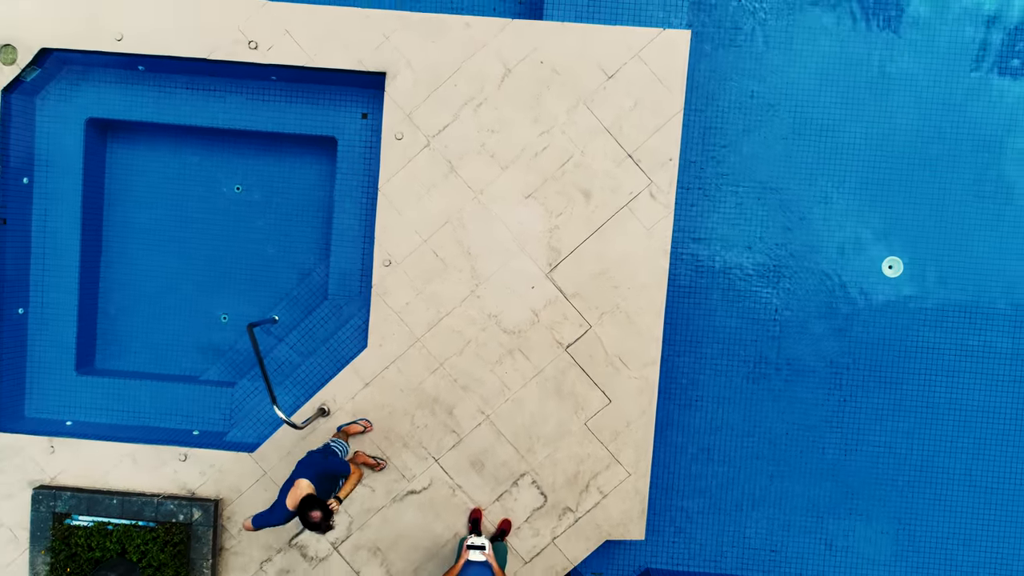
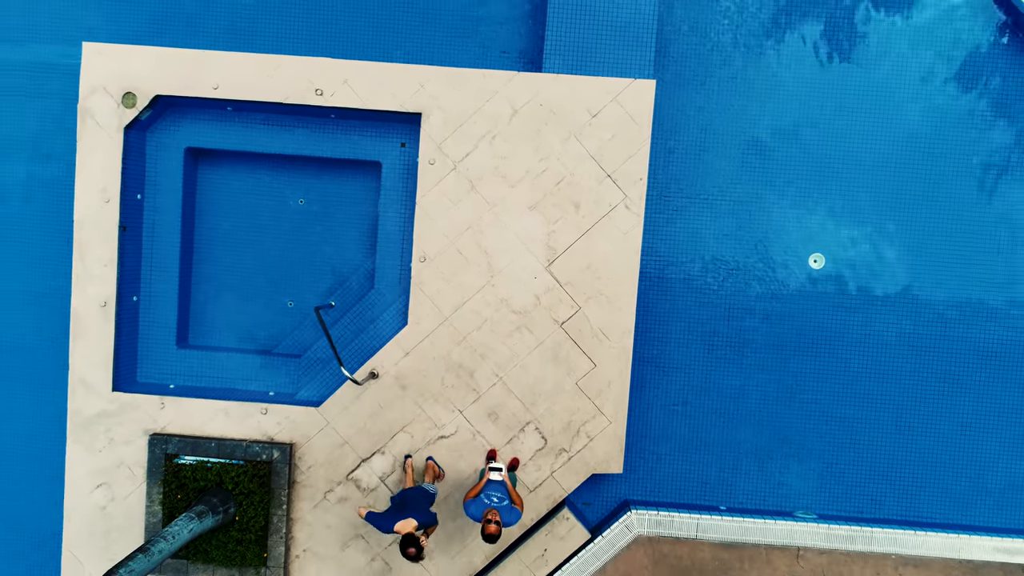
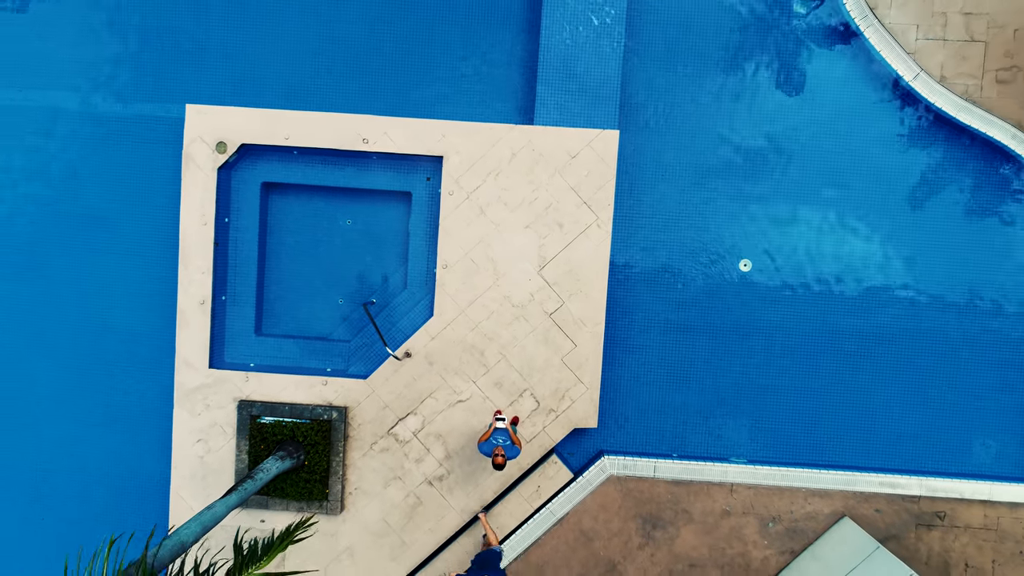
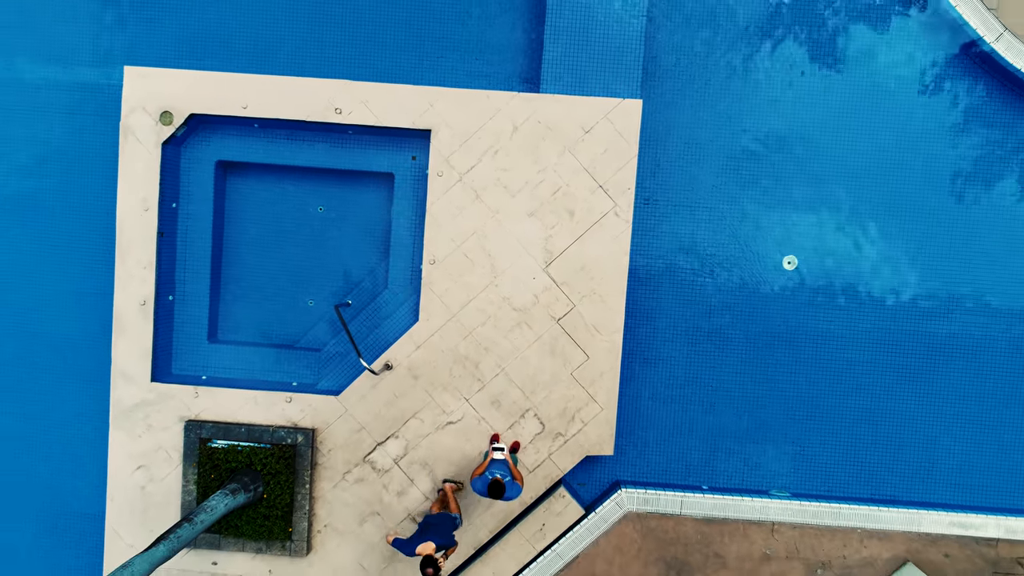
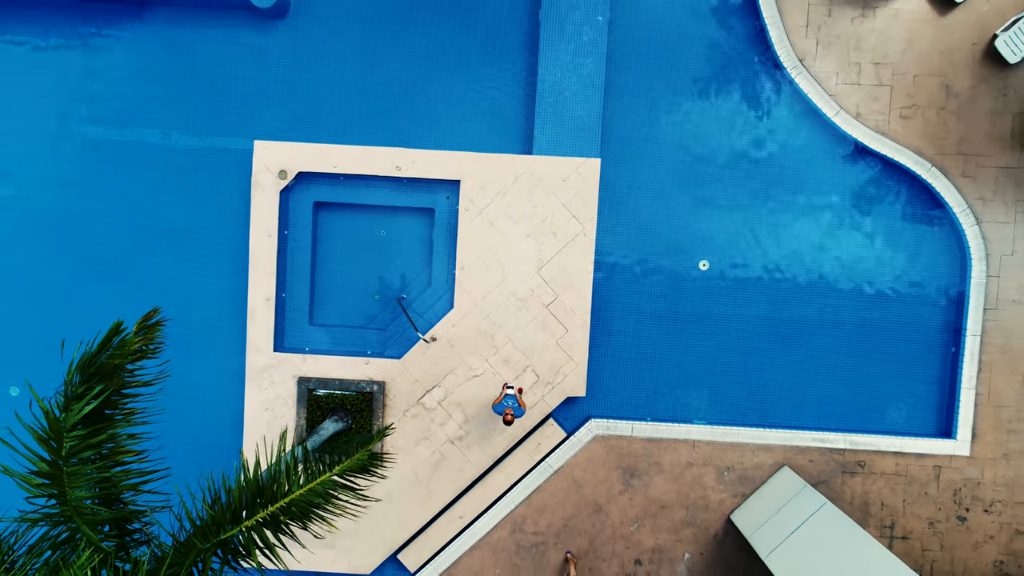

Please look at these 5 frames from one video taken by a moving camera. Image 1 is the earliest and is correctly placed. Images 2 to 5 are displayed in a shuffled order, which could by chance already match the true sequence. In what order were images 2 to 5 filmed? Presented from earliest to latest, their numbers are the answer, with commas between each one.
2, 4, 3, 5
